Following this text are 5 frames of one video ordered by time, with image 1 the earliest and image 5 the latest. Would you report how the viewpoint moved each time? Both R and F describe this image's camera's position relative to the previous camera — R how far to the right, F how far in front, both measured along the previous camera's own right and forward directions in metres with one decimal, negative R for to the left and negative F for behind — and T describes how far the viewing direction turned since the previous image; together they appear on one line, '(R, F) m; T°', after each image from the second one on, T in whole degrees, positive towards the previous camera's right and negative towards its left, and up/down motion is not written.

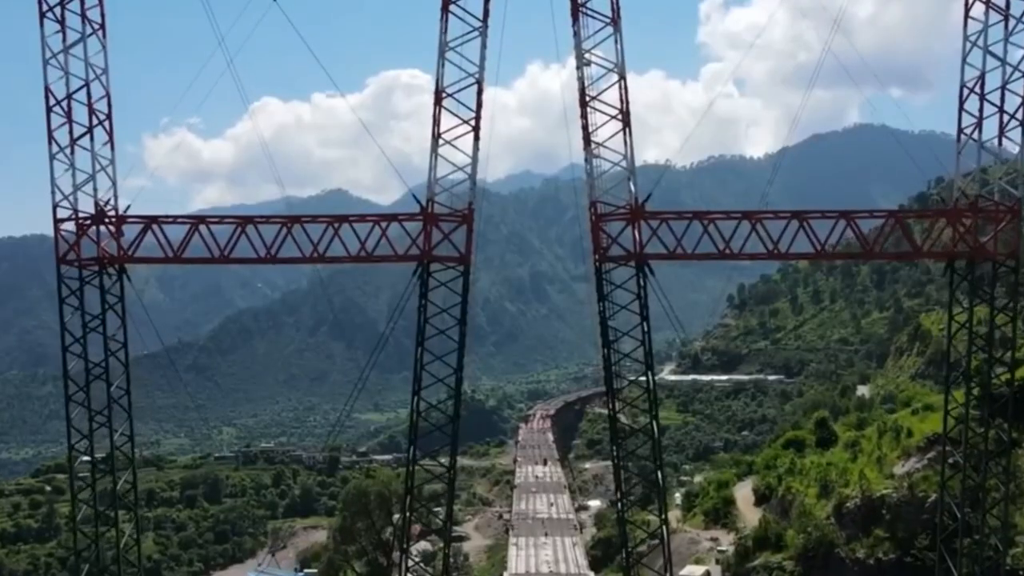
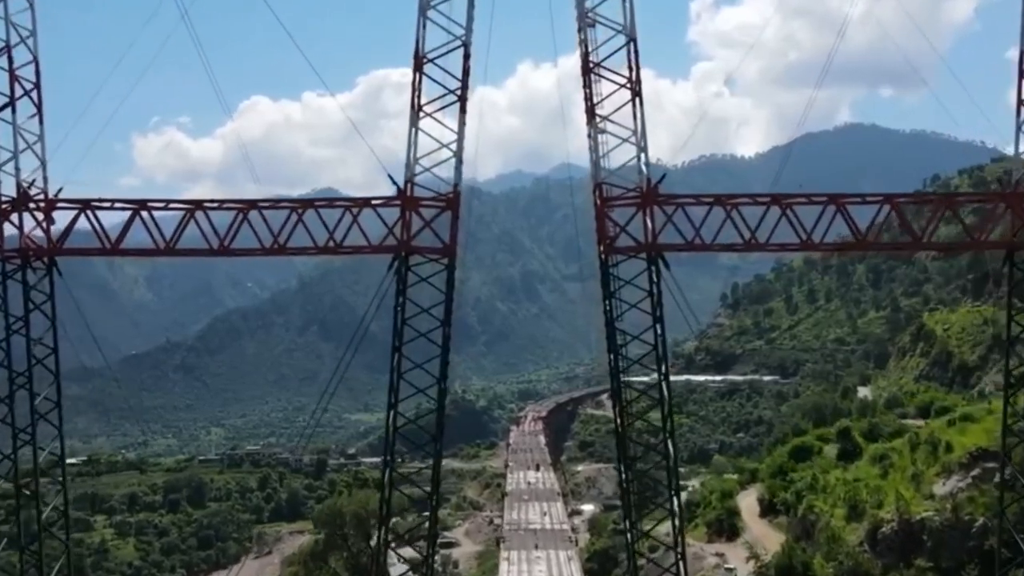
(0.0, +1.5) m; 0°
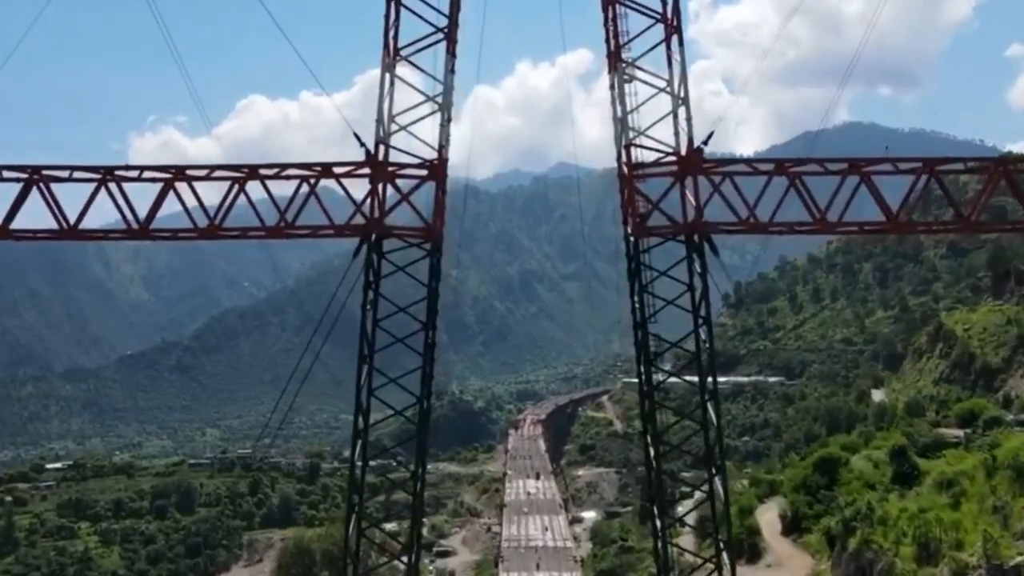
(0.0, +2.1) m; 0°
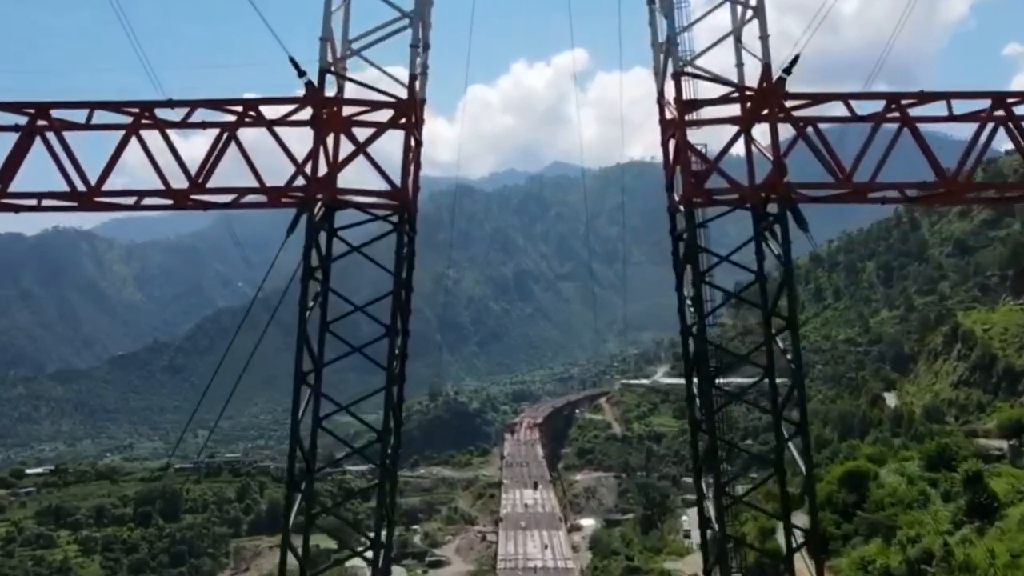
(0.0, +2.1) m; 0°
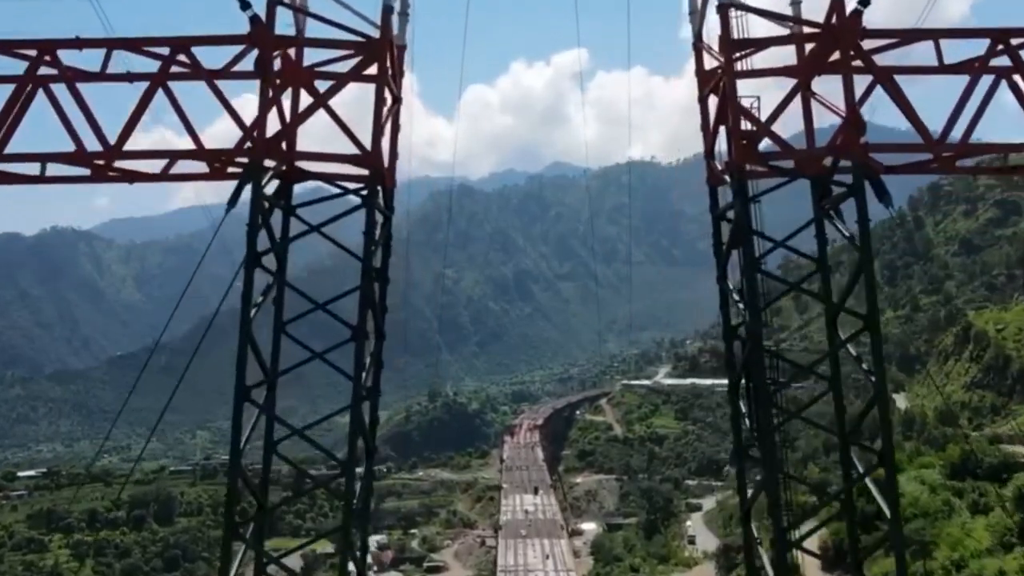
(0.0, +1.1) m; 0°
